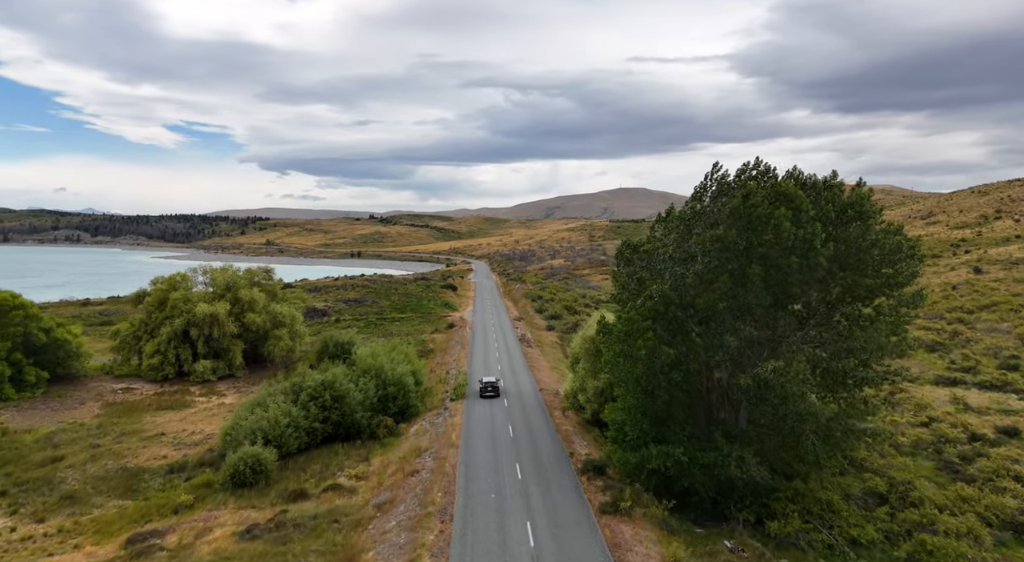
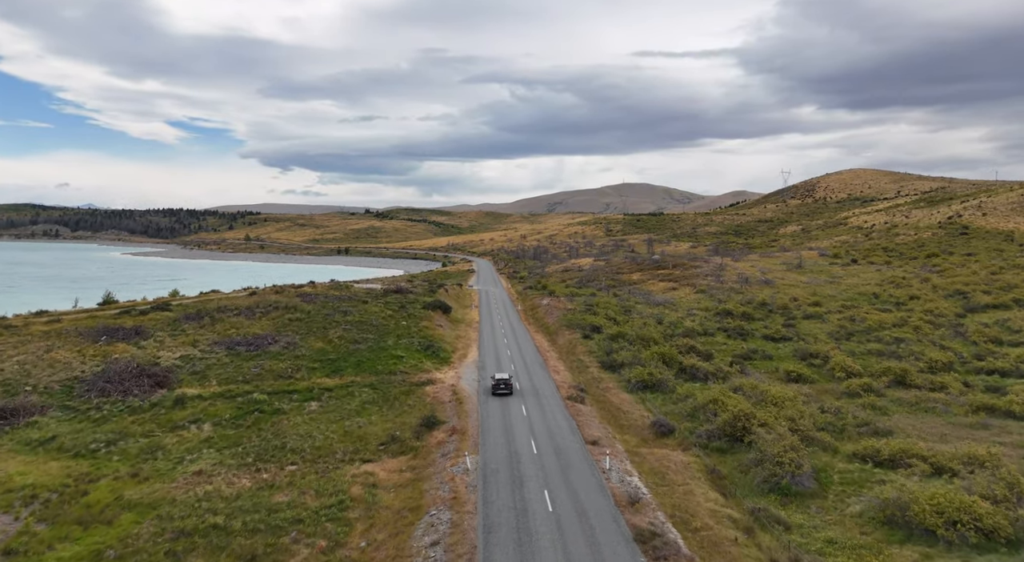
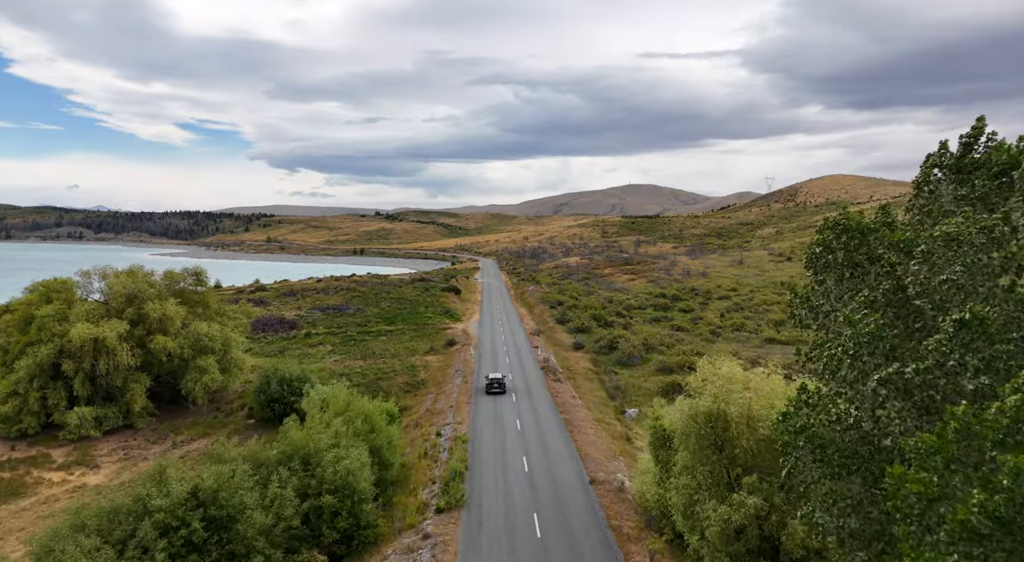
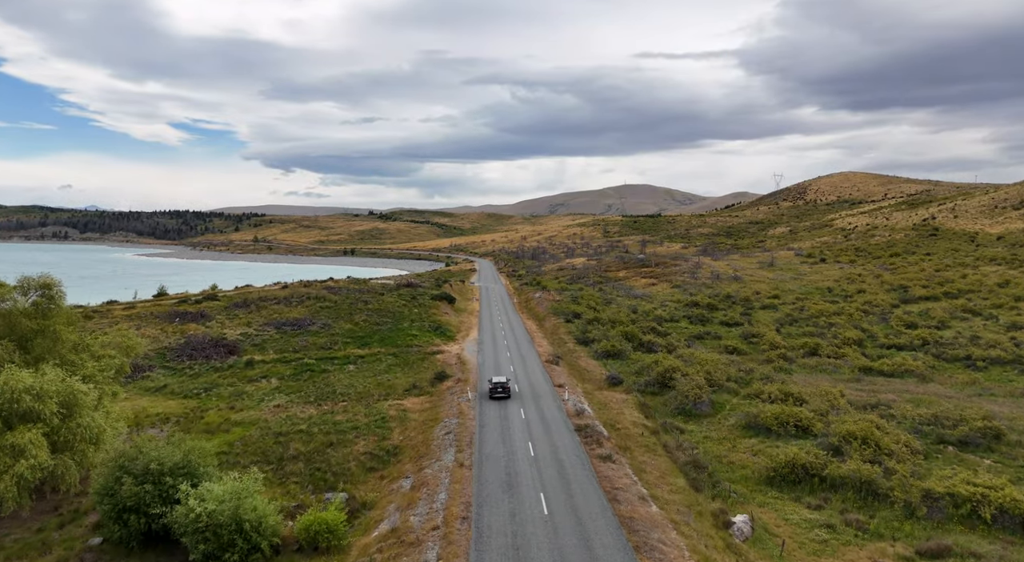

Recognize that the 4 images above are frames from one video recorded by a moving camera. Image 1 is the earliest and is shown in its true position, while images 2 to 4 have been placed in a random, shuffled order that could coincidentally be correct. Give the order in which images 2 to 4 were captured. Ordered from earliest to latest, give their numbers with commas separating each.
3, 4, 2
